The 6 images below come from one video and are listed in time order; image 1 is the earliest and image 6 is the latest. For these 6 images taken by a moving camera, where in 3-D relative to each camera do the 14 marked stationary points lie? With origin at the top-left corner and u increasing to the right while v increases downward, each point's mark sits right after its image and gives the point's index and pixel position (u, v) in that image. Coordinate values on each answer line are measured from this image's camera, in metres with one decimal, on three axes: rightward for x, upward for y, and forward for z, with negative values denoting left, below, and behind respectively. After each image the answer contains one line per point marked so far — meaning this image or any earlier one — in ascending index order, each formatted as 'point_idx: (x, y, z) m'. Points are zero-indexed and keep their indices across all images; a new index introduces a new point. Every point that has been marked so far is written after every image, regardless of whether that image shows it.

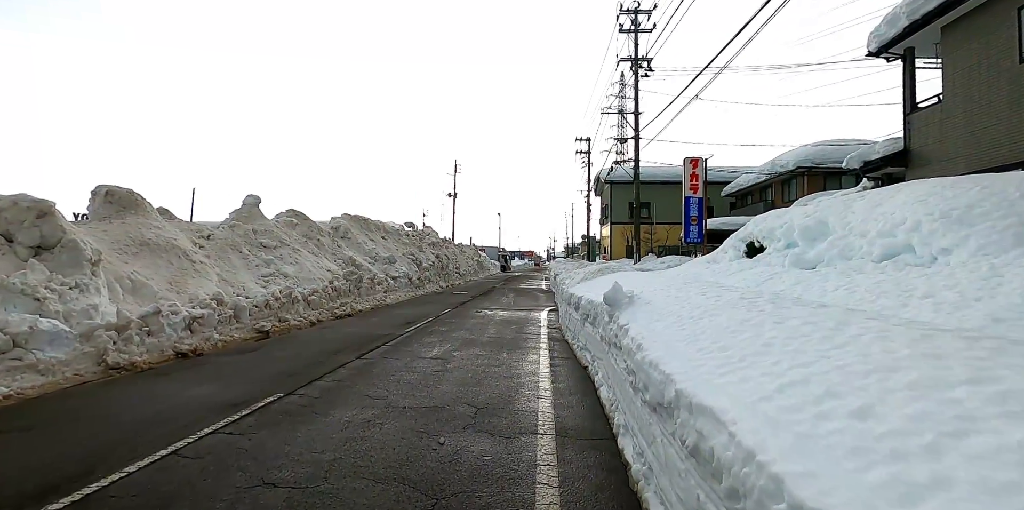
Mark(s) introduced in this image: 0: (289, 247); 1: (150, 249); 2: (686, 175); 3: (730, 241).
0: (-6.6, +0.2, +14.9) m
1: (-7.3, +0.1, +10.3) m
2: (+5.2, +2.4, +15.2) m
3: (+4.6, +0.3, +10.7) m
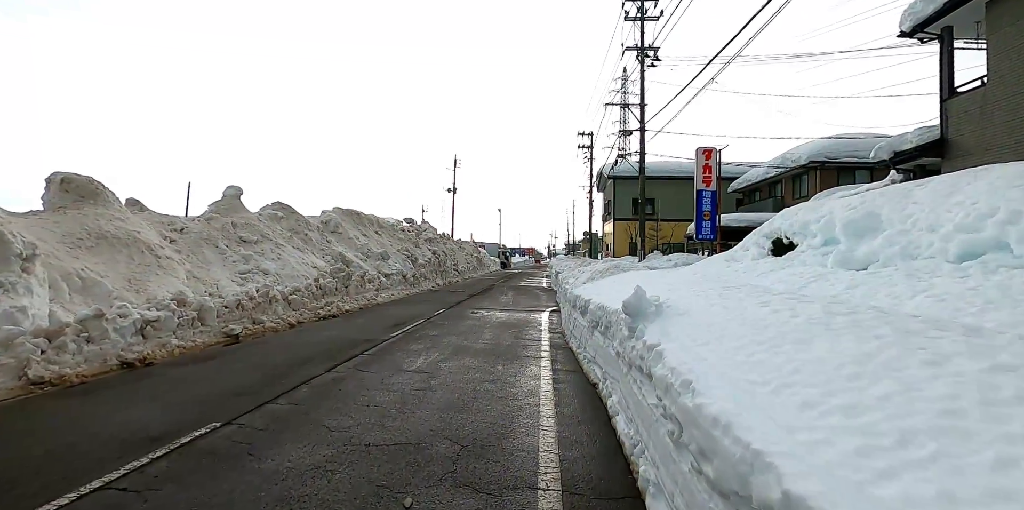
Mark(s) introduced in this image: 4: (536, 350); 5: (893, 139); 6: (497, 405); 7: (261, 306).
0: (-6.6, +0.3, +13.9) m
1: (-7.3, +0.2, +9.3) m
2: (+5.2, +2.5, +14.2) m
3: (+4.5, +0.3, +9.6) m
4: (+0.4, -1.5, +7.9) m
5: (+9.2, +2.8, +12.3) m
6: (-0.1, -1.4, +4.8) m
7: (-5.1, -1.1, +10.4) m
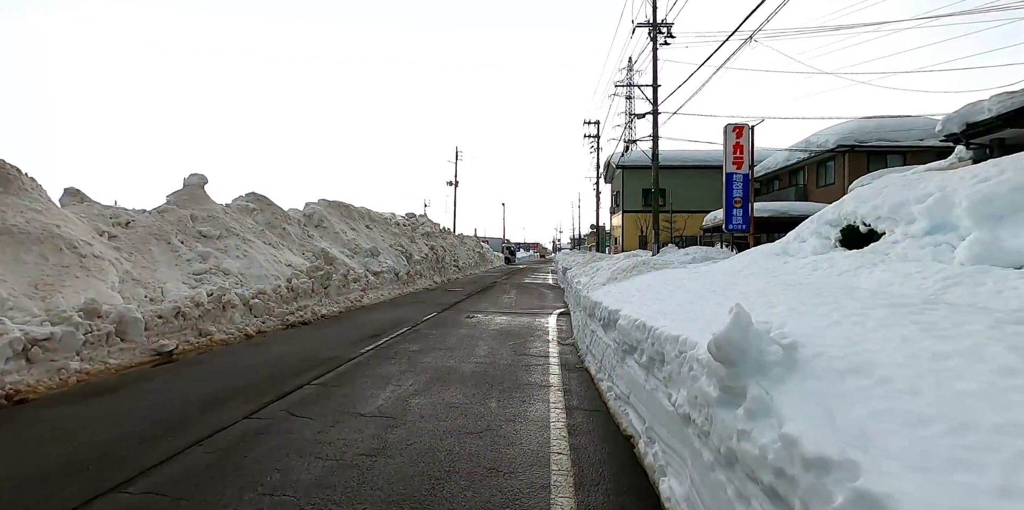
0: (-6.5, +0.4, +12.2) m
1: (-7.3, +0.2, +7.5) m
2: (+5.2, +2.6, +12.3) m
3: (+4.5, +0.4, +7.8) m
4: (+0.4, -1.4, +6.1) m
5: (+9.2, +3.0, +10.3) m
6: (-0.2, -1.4, +3.0) m
7: (-5.1, -1.0, +8.7) m
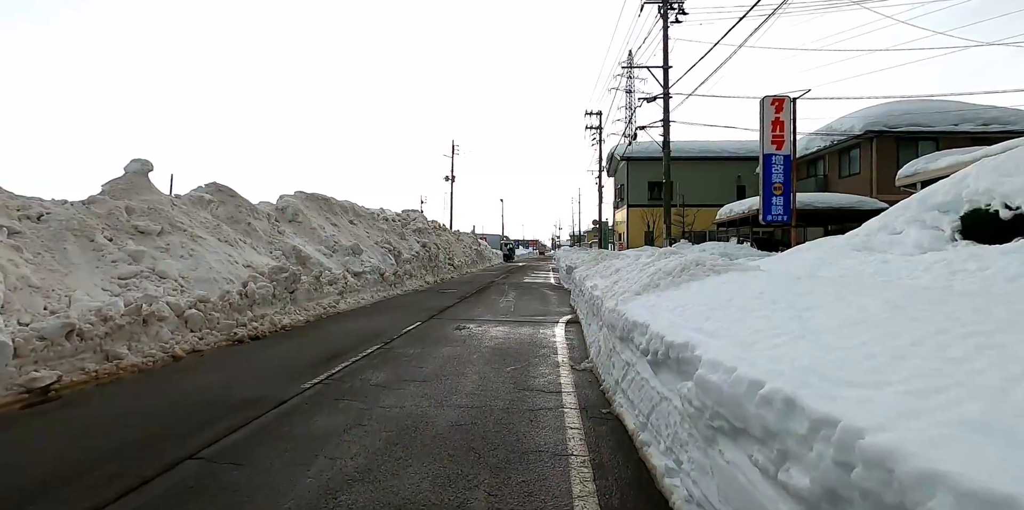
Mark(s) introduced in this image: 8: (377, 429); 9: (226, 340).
0: (-6.6, +0.4, +10.2) m
1: (-7.4, +0.2, +5.6) m
2: (+5.2, +2.7, +10.4) m
3: (+4.5, +0.5, +5.9) m
4: (+0.4, -1.4, +4.2) m
5: (+9.1, +3.1, +8.4) m
6: (-0.2, -1.4, +1.1) m
7: (-5.1, -1.0, +6.8) m
8: (-1.0, -1.3, +3.9) m
9: (-4.6, -1.4, +8.2) m
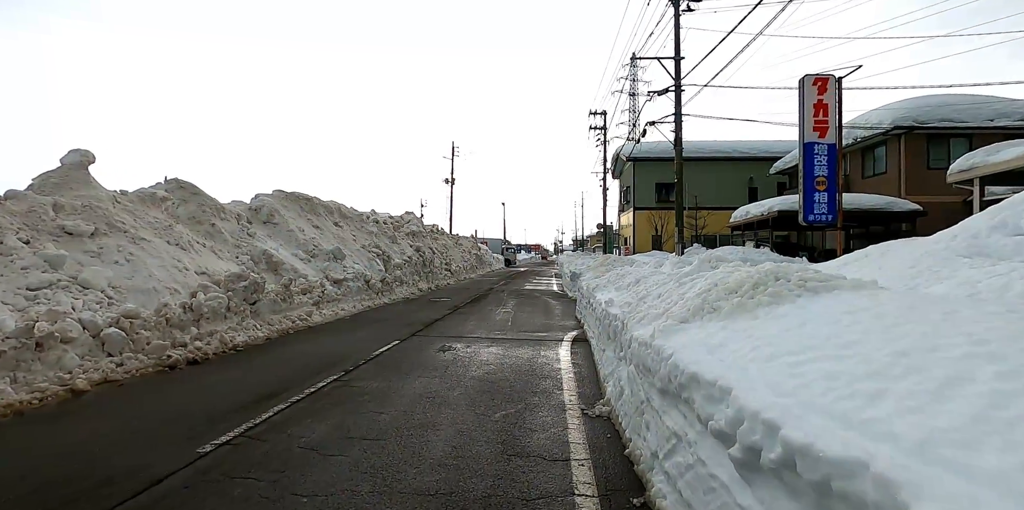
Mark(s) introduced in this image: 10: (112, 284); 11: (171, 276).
0: (-6.6, +0.3, +8.8) m
1: (-7.5, +0.2, +4.1) m
2: (+5.1, +2.6, +8.9) m
3: (+4.4, +0.4, +4.4) m
4: (+0.3, -1.4, +2.7) m
5: (+9.0, +3.0, +6.9) m
6: (-0.3, -1.4, -0.4) m
7: (-5.2, -1.1, +5.3) m
8: (-1.1, -1.4, +2.3) m
9: (-4.6, -1.4, +6.7) m
10: (-5.9, -0.4, +7.6) m
11: (-5.7, -0.3, +8.5) m
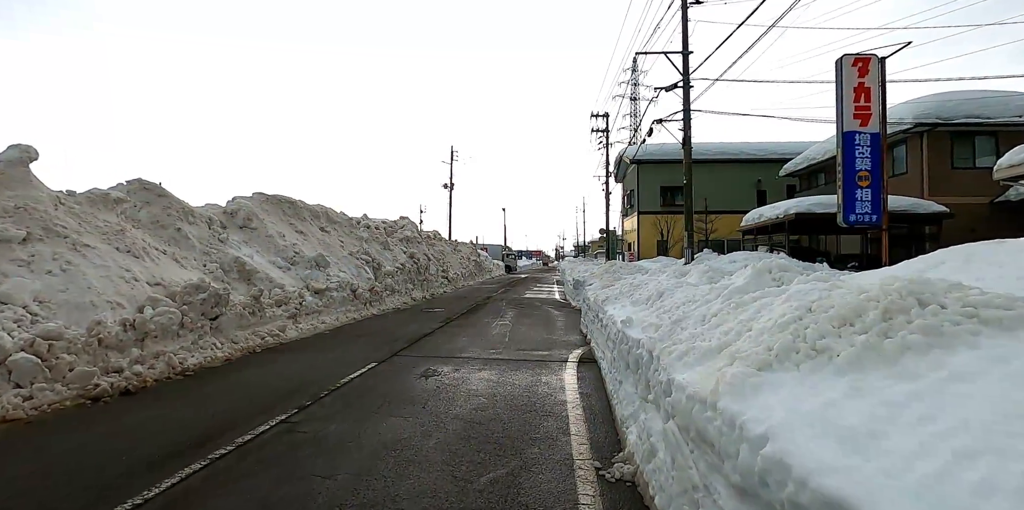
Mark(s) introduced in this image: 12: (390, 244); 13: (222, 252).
0: (-6.7, +0.2, +7.7) m
1: (-7.5, +0.1, +3.0) m
2: (+5.0, +2.5, +7.8) m
3: (+4.4, +0.4, +3.2) m
4: (+0.2, -1.5, +1.5) m
5: (+9.0, +2.9, +5.8) m
6: (-0.4, -1.4, -1.6) m
7: (-5.3, -1.2, +4.2) m
8: (-1.2, -1.4, +1.2) m
9: (-4.7, -1.5, +5.5) m
10: (-6.0, -0.6, +6.4) m
11: (-5.7, -0.5, +7.4) m
12: (-4.7, +0.4, +19.4) m
13: (-6.0, +0.1, +10.7) m
